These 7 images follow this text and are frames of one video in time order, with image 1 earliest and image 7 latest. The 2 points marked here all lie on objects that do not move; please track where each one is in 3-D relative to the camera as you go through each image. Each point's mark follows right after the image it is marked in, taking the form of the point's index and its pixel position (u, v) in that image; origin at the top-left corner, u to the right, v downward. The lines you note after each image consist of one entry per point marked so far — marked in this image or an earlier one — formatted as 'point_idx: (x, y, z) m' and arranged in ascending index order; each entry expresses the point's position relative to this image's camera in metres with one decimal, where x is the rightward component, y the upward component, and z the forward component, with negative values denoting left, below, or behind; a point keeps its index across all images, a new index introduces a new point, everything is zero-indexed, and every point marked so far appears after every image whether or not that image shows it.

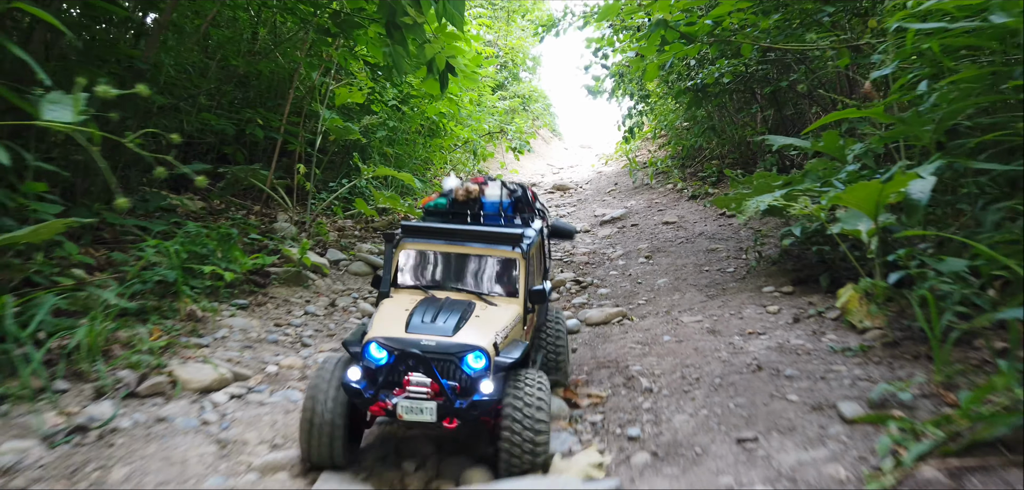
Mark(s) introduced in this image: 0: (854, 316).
0: (+1.0, -0.2, +2.1) m
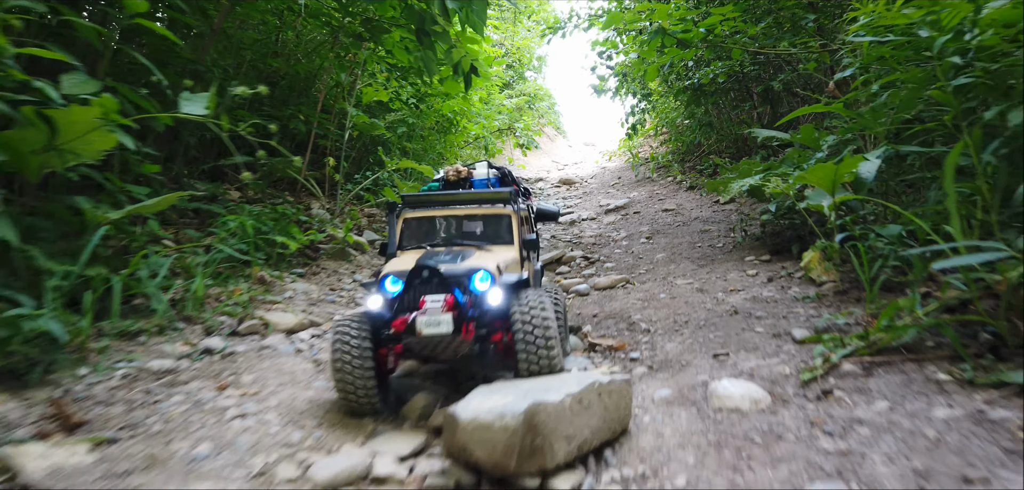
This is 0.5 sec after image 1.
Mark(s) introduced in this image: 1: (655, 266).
0: (+1.0, -0.1, +2.6) m
1: (+0.7, -0.1, +3.6) m
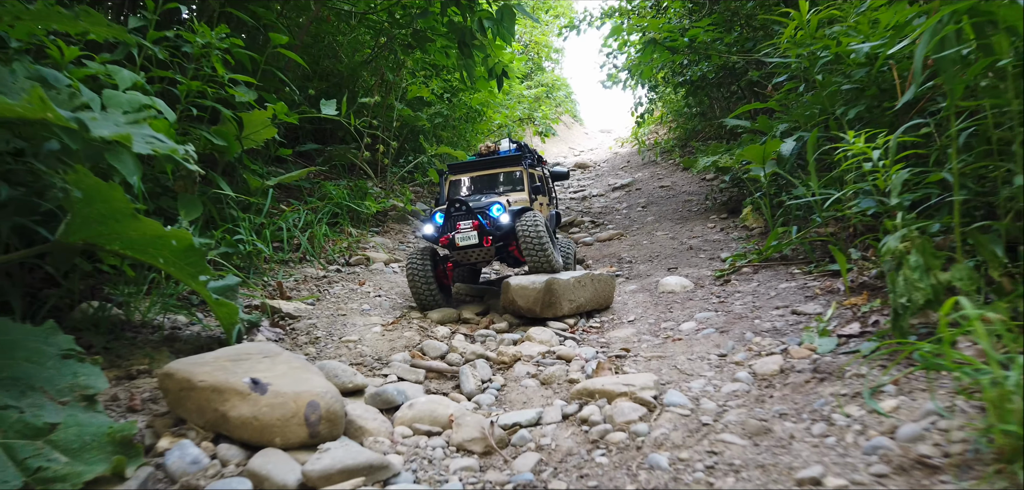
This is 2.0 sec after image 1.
0: (+1.2, +0.1, +3.7) m
1: (+0.8, +0.1, +4.7) m
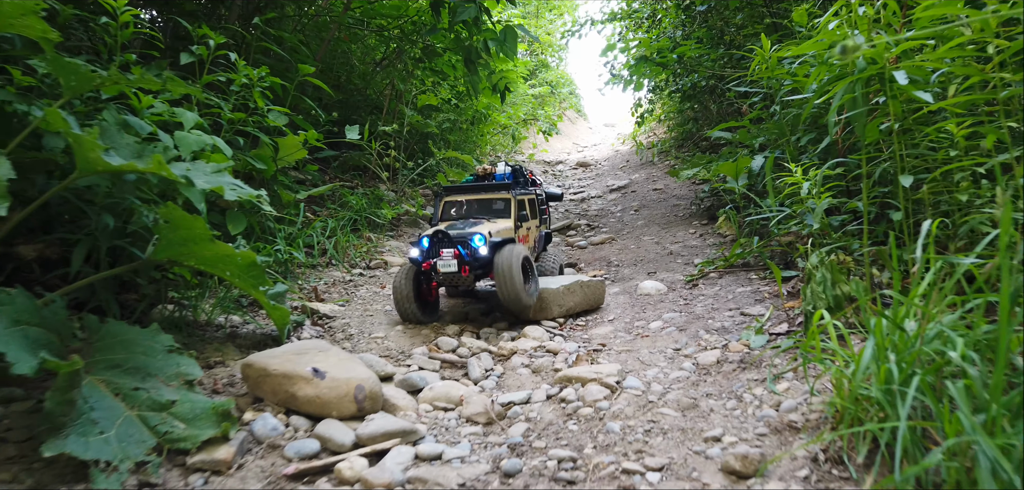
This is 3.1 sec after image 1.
0: (+1.2, +0.1, +4.2) m
1: (+0.8, +0.1, +5.2) m
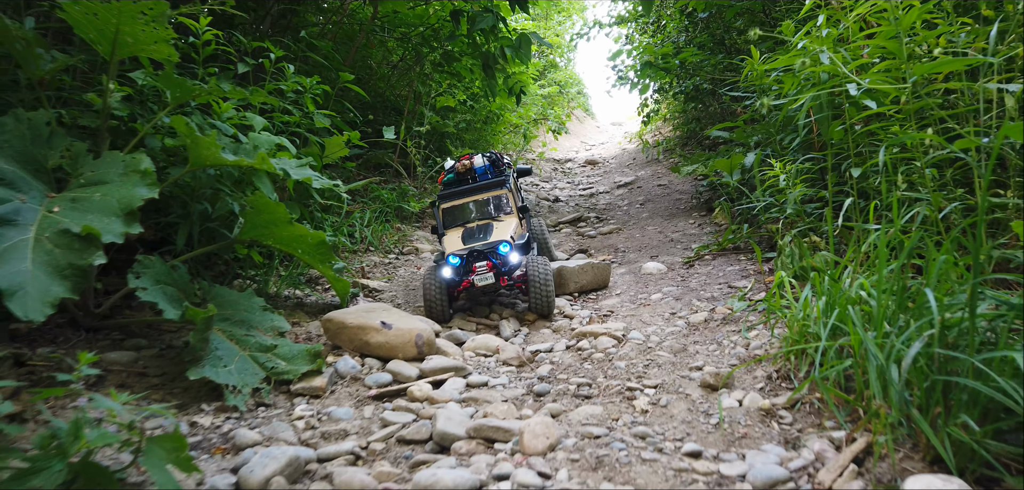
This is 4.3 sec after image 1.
0: (+1.3, +0.2, +4.7) m
1: (+1.0, +0.2, +5.7) m
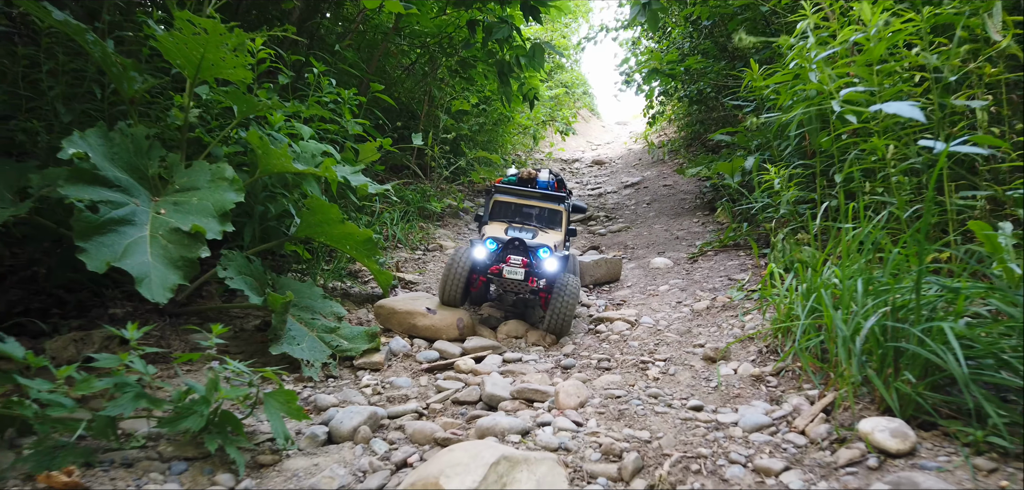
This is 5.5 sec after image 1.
0: (+1.4, +0.2, +5.1) m
1: (+1.1, +0.2, +6.1) m
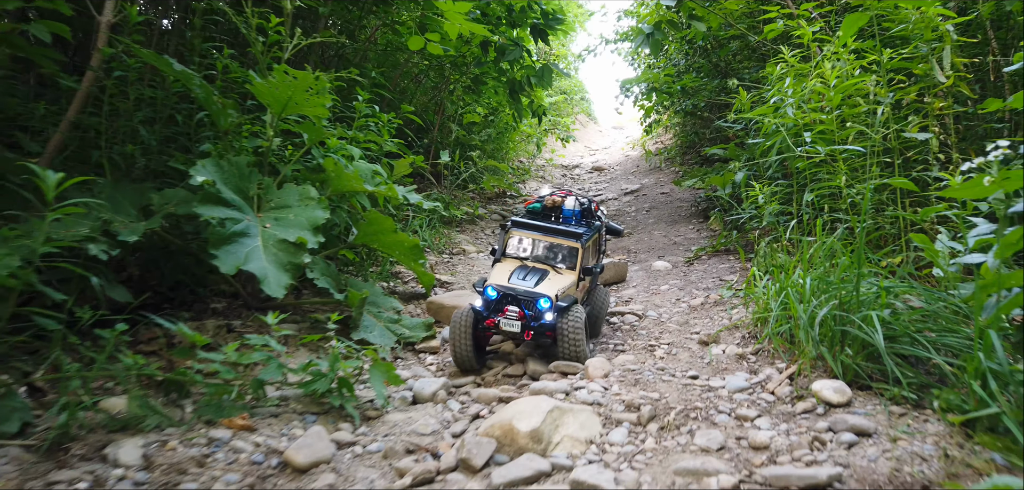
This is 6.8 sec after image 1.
0: (+1.5, +0.1, +5.7) m
1: (+1.2, +0.2, +6.7) m
